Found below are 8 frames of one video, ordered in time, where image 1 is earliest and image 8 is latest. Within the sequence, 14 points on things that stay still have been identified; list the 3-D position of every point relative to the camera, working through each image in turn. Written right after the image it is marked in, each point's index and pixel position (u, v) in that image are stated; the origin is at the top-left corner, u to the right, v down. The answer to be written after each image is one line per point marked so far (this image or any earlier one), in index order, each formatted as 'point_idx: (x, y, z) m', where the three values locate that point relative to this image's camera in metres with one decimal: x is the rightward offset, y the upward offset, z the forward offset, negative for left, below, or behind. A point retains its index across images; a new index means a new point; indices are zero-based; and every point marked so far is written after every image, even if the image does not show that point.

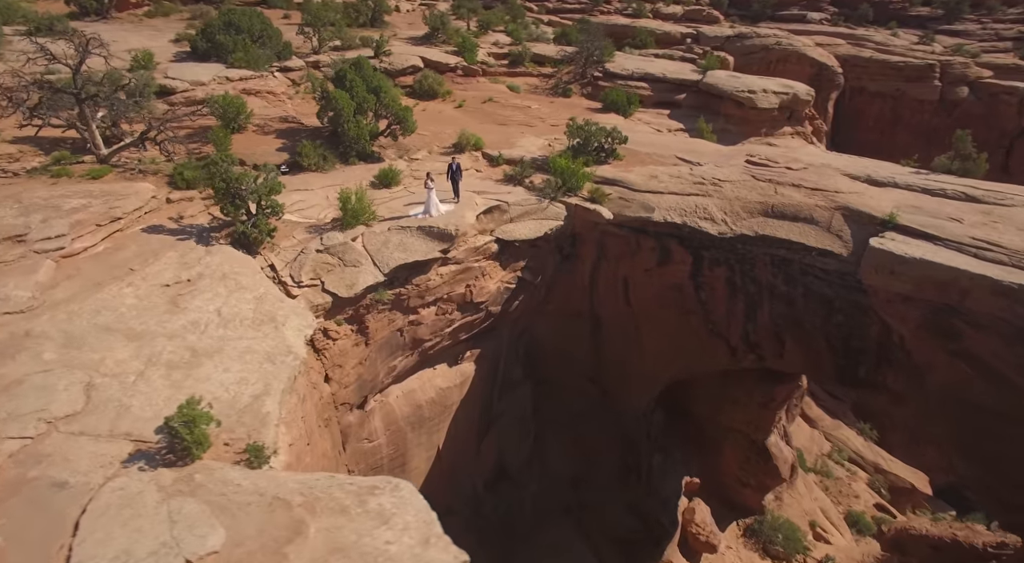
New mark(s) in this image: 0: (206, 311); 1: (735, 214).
0: (-3.4, -0.3, +7.1) m
1: (+4.1, +1.2, +11.6) m
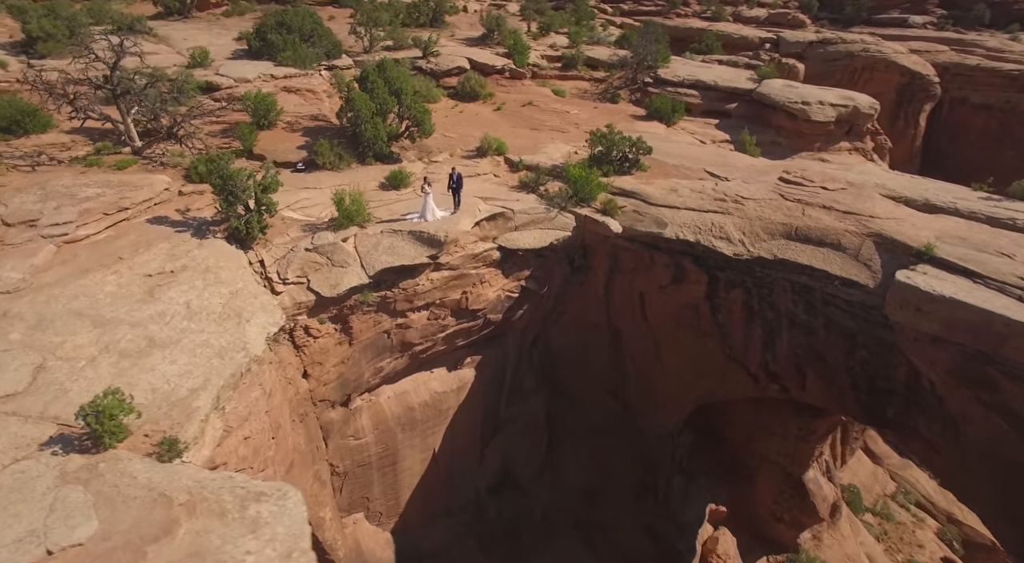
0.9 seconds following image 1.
0: (-3.9, -0.2, +7.4) m
1: (+4.2, +0.8, +10.9) m
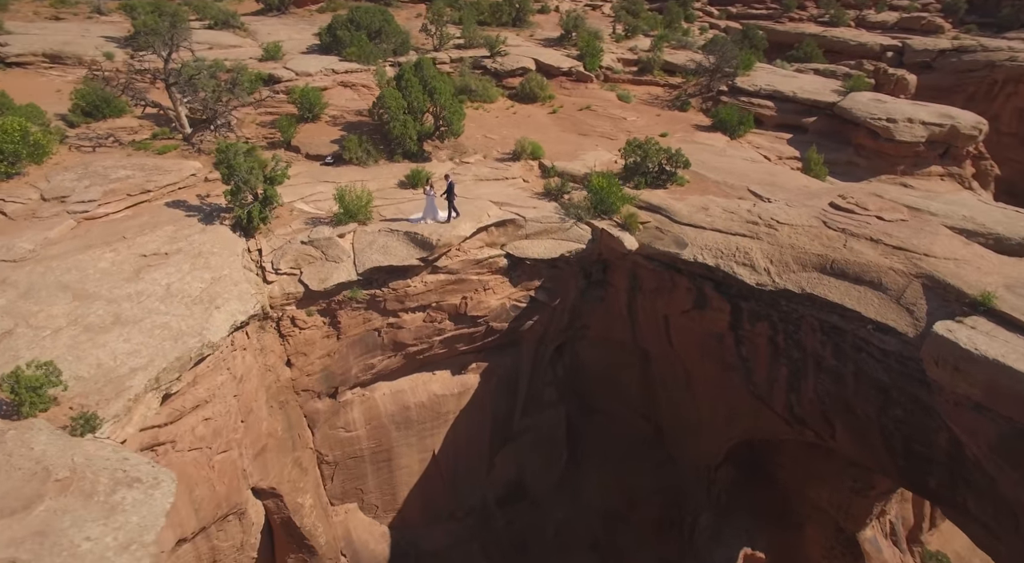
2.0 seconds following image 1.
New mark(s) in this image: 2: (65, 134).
0: (-4.4, 0.0, +7.8) m
1: (+4.3, +0.3, +9.9) m
2: (-7.8, +2.6, +11.0) m
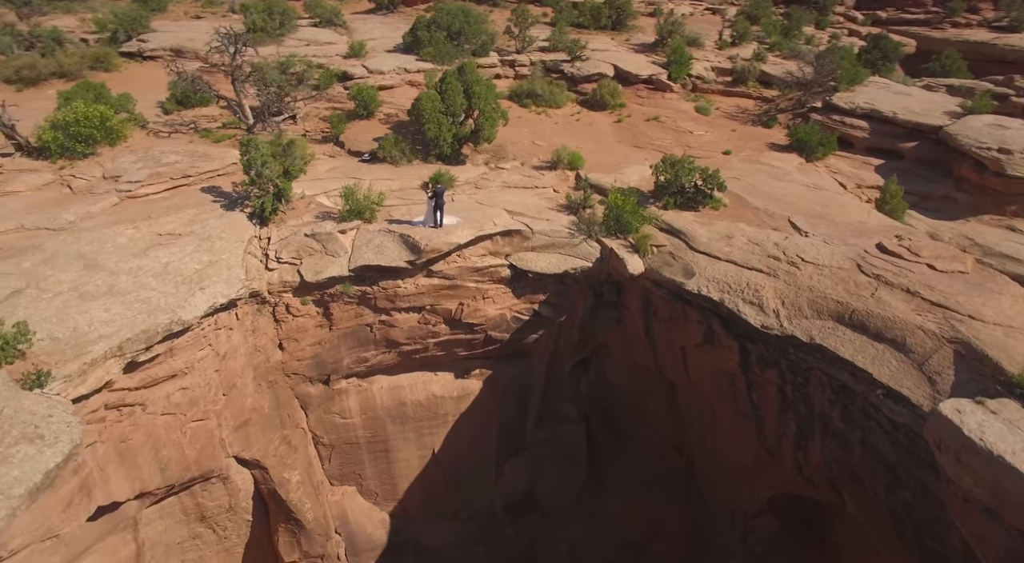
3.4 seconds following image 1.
0: (-4.9, +0.3, +8.7) m
1: (+4.0, -0.4, +8.9) m
2: (-7.2, +3.2, +12.5) m
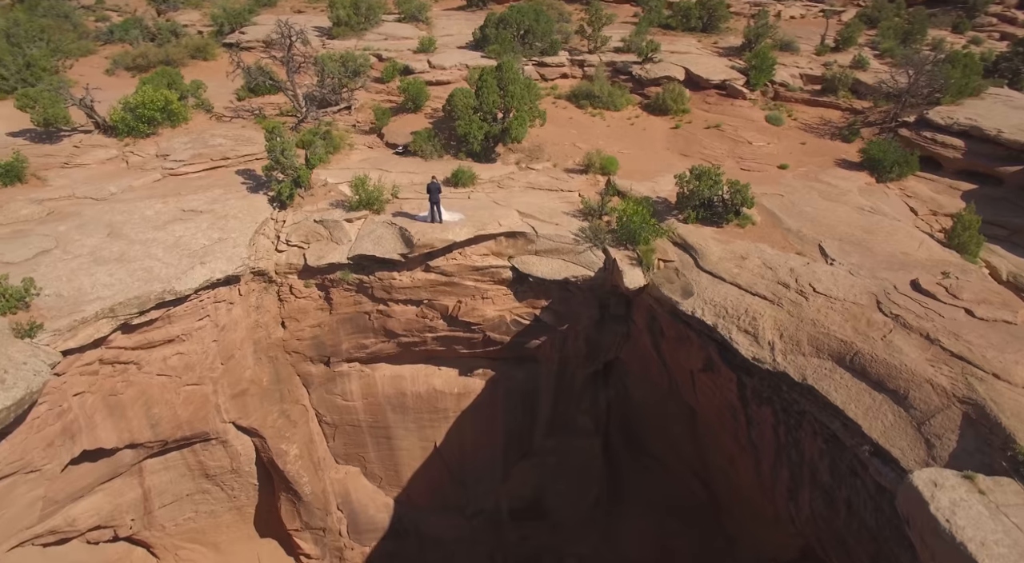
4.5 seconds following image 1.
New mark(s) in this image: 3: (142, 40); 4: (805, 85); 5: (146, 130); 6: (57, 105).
0: (-5.1, +0.7, +9.4) m
1: (+3.6, -0.8, +8.0) m
2: (-6.4, +3.8, +13.6) m
3: (-11.0, +7.2, +18.6) m
4: (+8.0, +5.4, +17.1) m
5: (-6.9, +2.8, +11.8) m
6: (-8.3, +3.2, +11.5) m
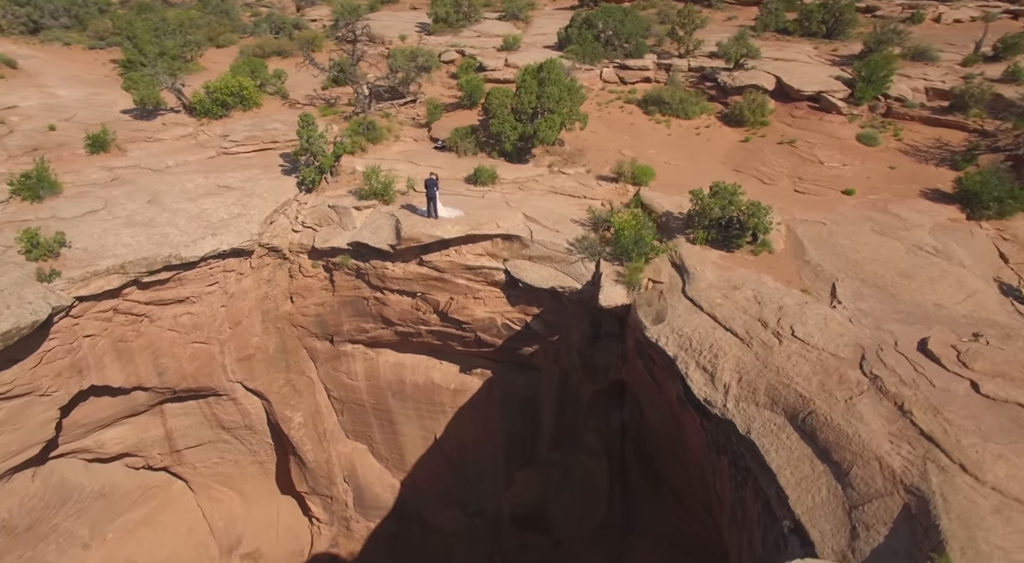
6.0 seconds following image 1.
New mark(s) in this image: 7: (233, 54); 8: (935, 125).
0: (-5.2, +1.2, +10.5) m
1: (+2.7, -1.2, +7.1) m
2: (-5.1, +4.4, +14.7) m
3: (-8.0, +8.2, +20.7) m
4: (+9.8, +4.3, +14.8) m
5: (-6.1, +3.5, +13.1) m
6: (-7.5, +4.1, +13.2) m
7: (-8.5, +6.9, +19.1) m
8: (+9.5, +3.5, +14.2) m
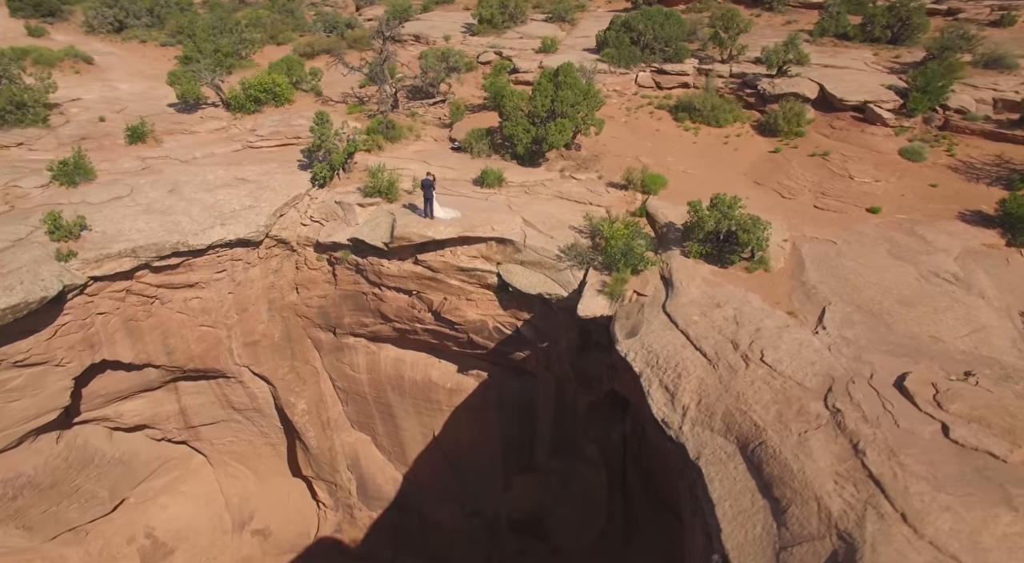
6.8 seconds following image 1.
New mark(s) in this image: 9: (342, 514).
0: (-5.2, +1.5, +11.0) m
1: (+2.1, -1.4, +6.7) m
2: (-4.4, +4.6, +15.2) m
3: (-6.4, +8.6, +21.5) m
4: (+10.3, +3.7, +13.6) m
5: (-5.7, +3.8, +13.7) m
6: (-7.1, +4.4, +14.0) m
7: (-7.2, +7.3, +19.9) m
8: (+9.9, +2.9, +13.0) m
9: (-3.6, -4.9, +13.2) m
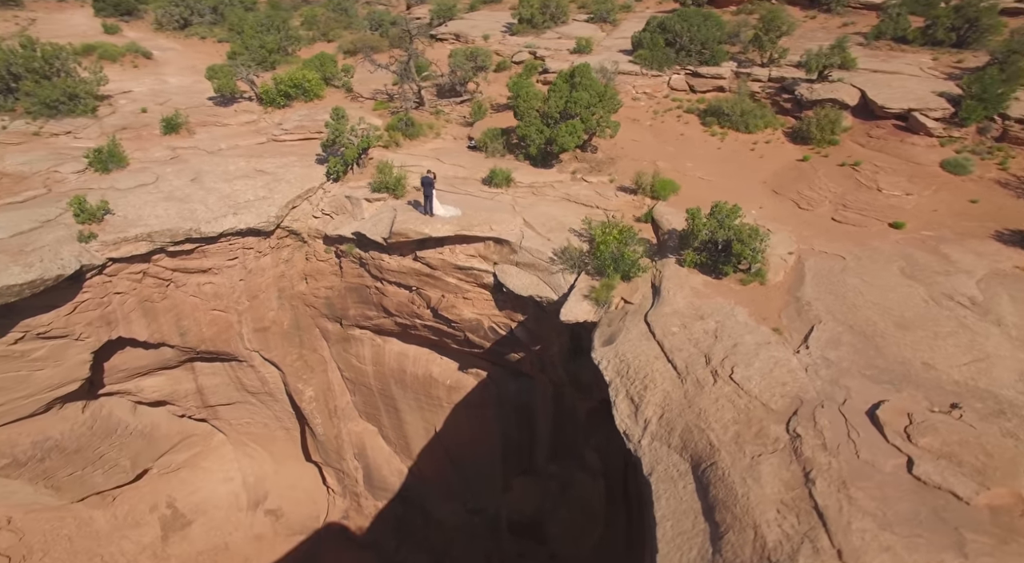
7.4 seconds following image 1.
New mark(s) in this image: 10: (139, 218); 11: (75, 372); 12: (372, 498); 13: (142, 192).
0: (-5.1, +1.7, +11.5) m
1: (+1.6, -1.5, +6.5) m
2: (-3.8, +4.8, +15.6) m
3: (-4.9, +8.8, +22.0) m
4: (+10.7, +3.1, +12.5) m
5: (-5.2, +4.1, +14.2) m
6: (-6.5, +4.7, +14.6) m
7: (-5.9, +7.6, +20.5) m
8: (+10.2, +2.4, +11.9) m
9: (-3.6, -4.7, +13.5) m
10: (-6.3, +1.1, +10.5) m
11: (-7.4, -1.6, +10.6) m
12: (-3.1, -4.7, +13.5) m
13: (-6.5, +1.6, +11.2) m
